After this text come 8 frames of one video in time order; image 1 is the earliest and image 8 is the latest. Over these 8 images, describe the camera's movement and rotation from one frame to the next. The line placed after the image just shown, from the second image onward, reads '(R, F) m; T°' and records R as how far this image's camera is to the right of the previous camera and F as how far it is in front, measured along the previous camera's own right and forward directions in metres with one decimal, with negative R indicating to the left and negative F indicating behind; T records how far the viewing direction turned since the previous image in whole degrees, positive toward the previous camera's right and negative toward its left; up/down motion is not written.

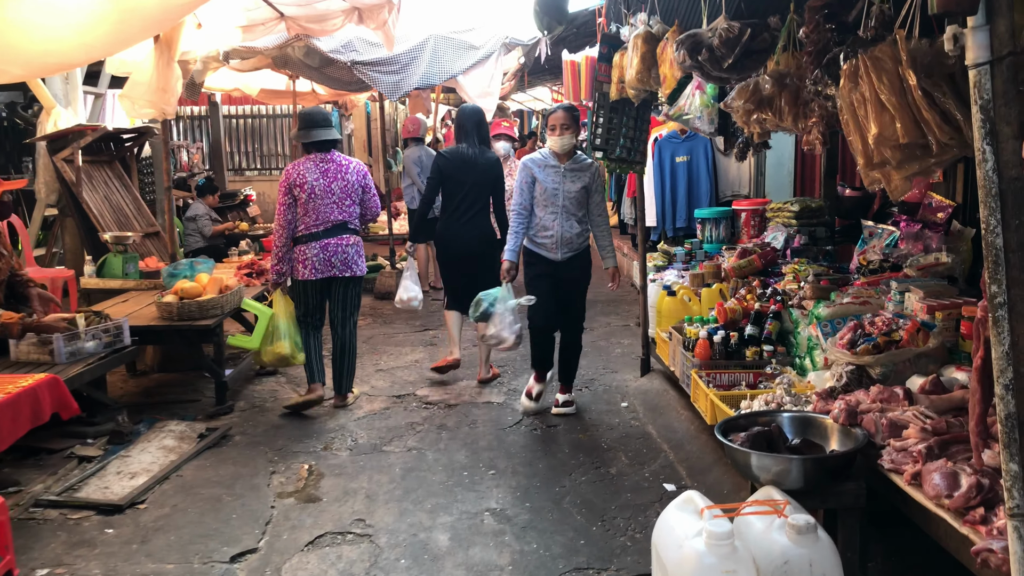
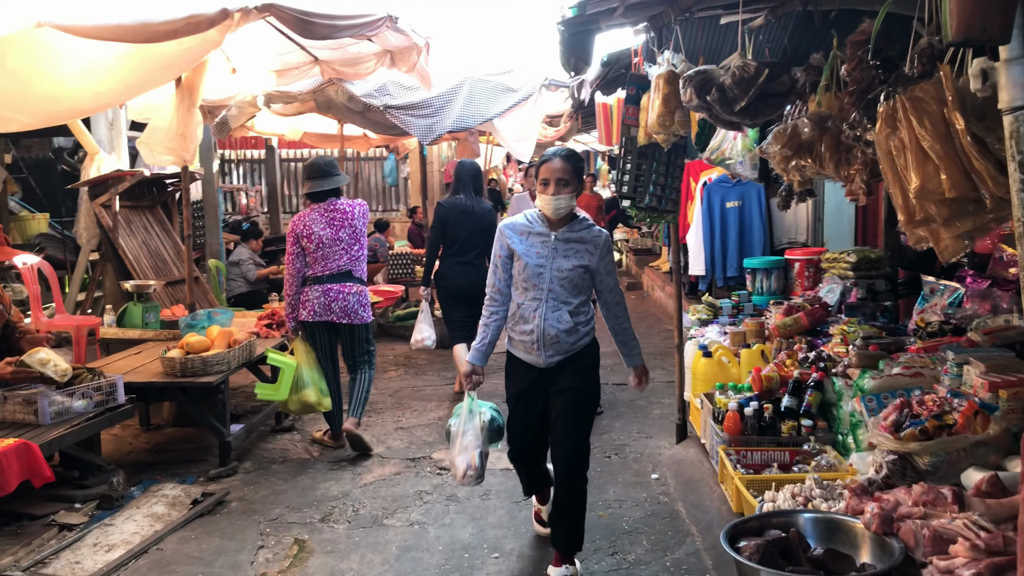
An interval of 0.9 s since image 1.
(+0.3, +0.4) m; -4°
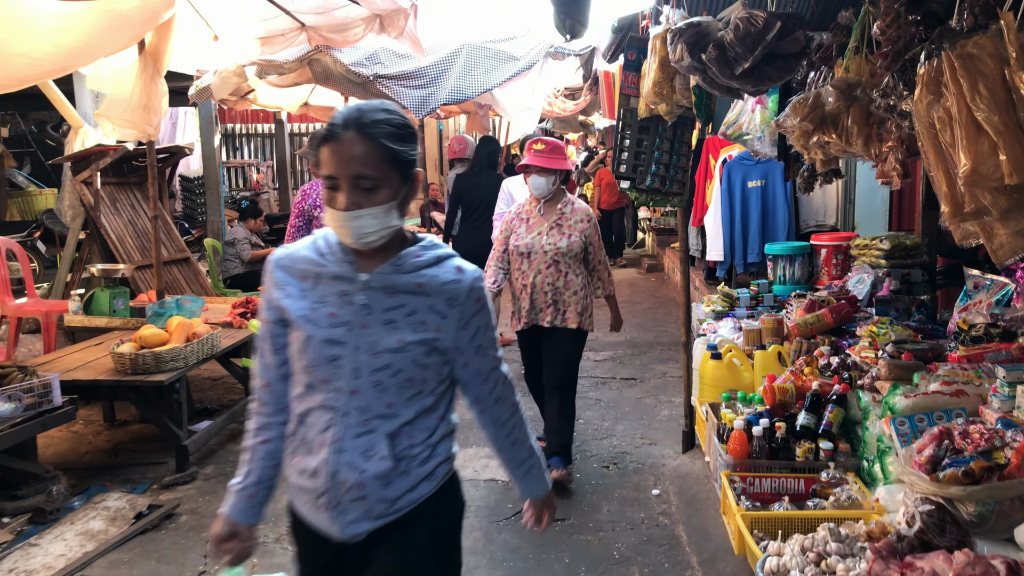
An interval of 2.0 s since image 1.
(+0.2, +0.5) m; -2°
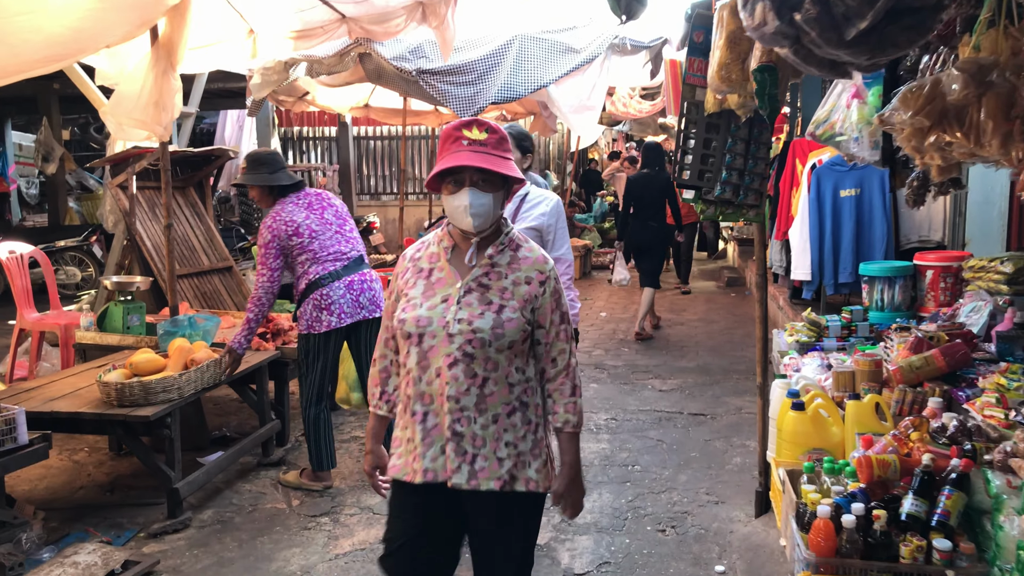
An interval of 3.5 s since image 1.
(+0.2, +0.7) m; -5°
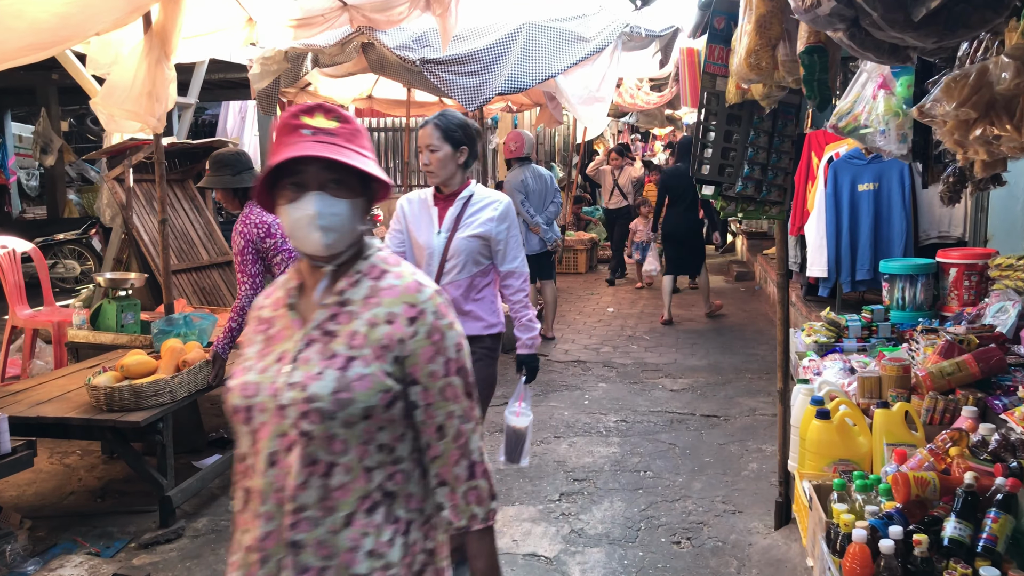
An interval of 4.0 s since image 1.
(0.0, +0.2) m; 0°
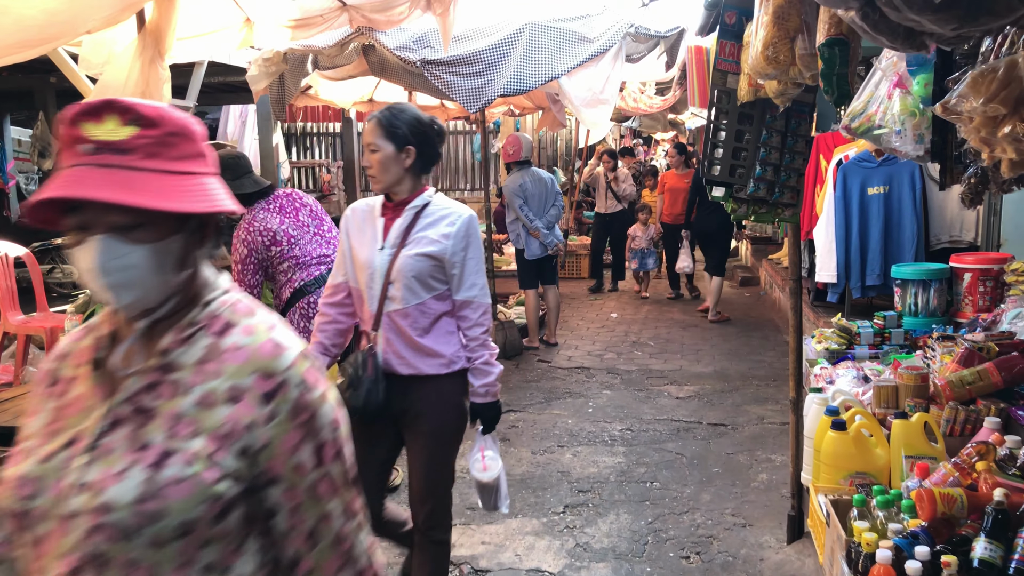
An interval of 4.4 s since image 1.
(0.0, +0.1) m; 0°
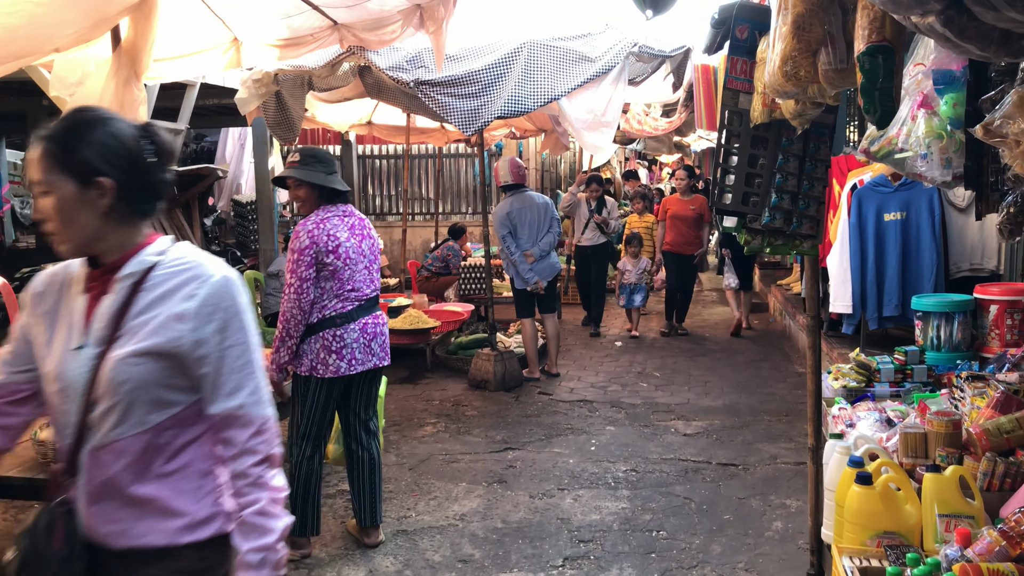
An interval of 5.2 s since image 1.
(0.0, +0.3) m; 0°
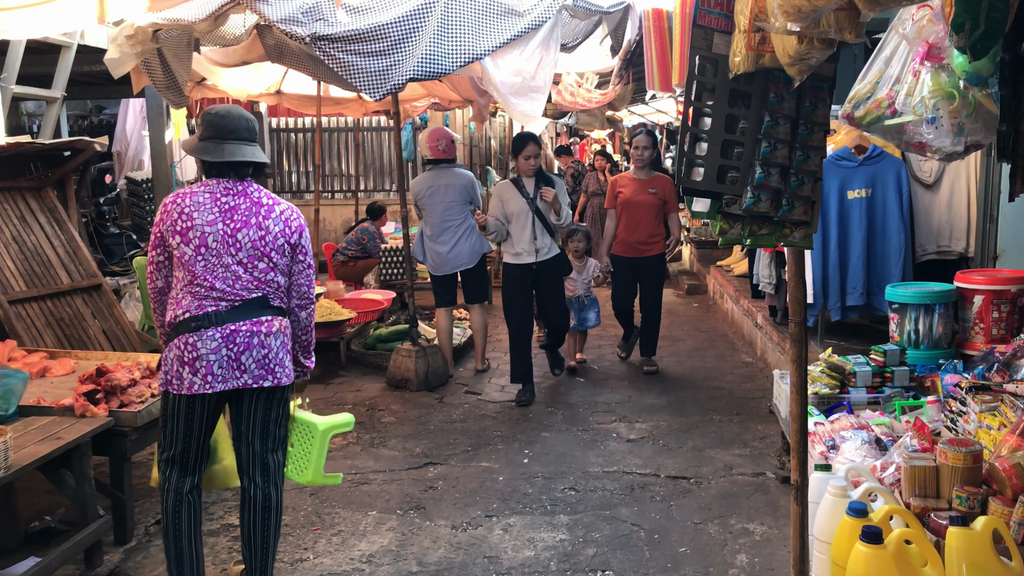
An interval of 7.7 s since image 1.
(+0.1, +0.7) m; +4°
